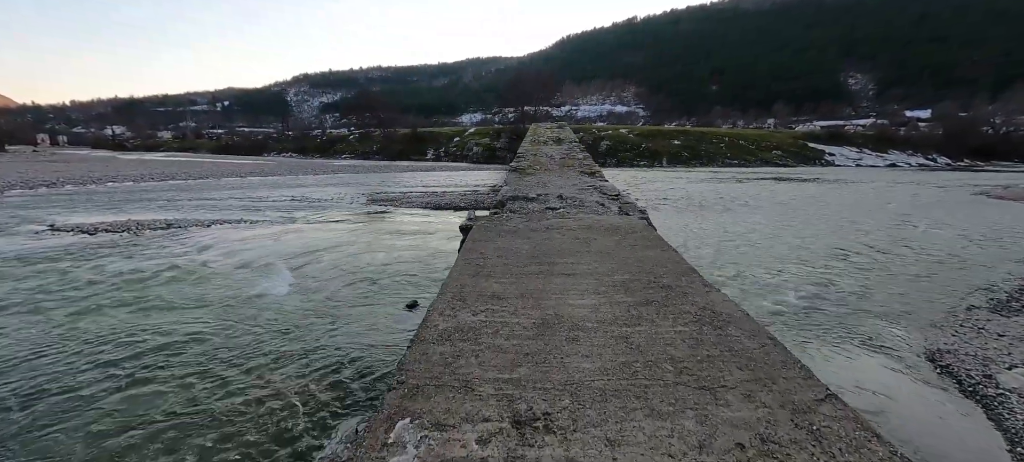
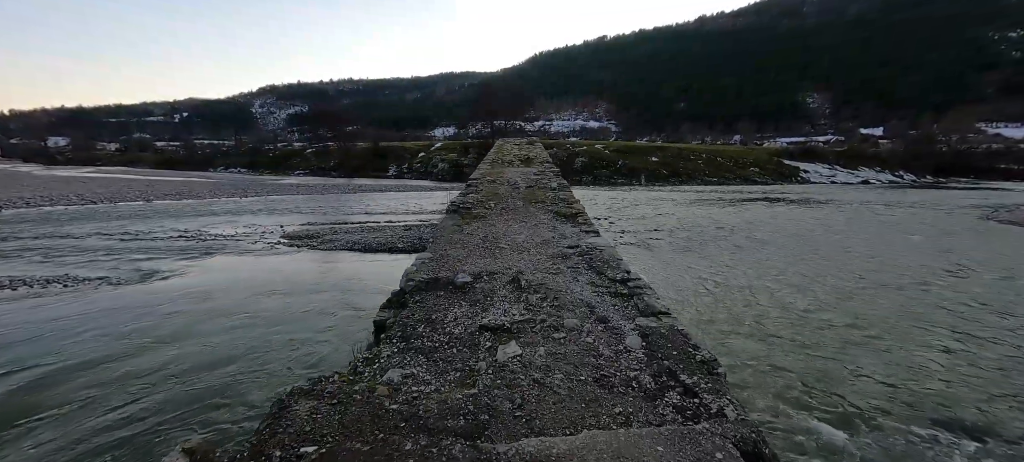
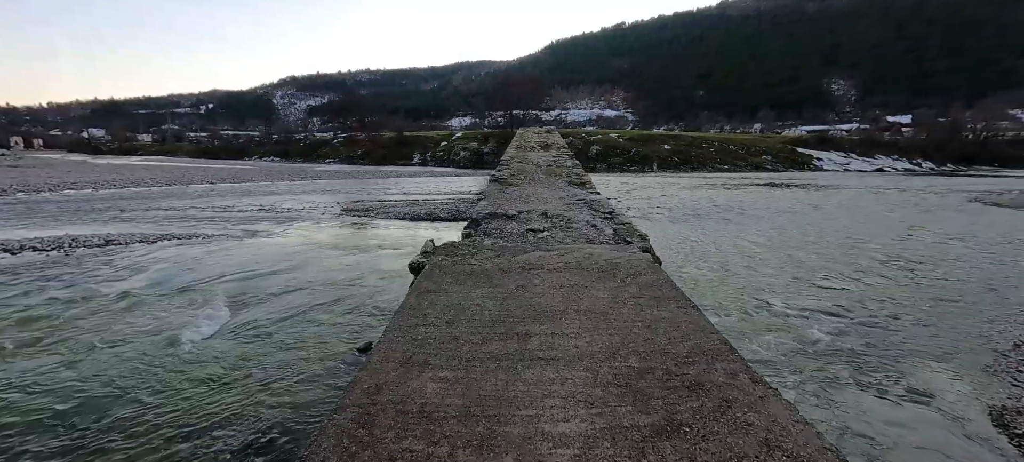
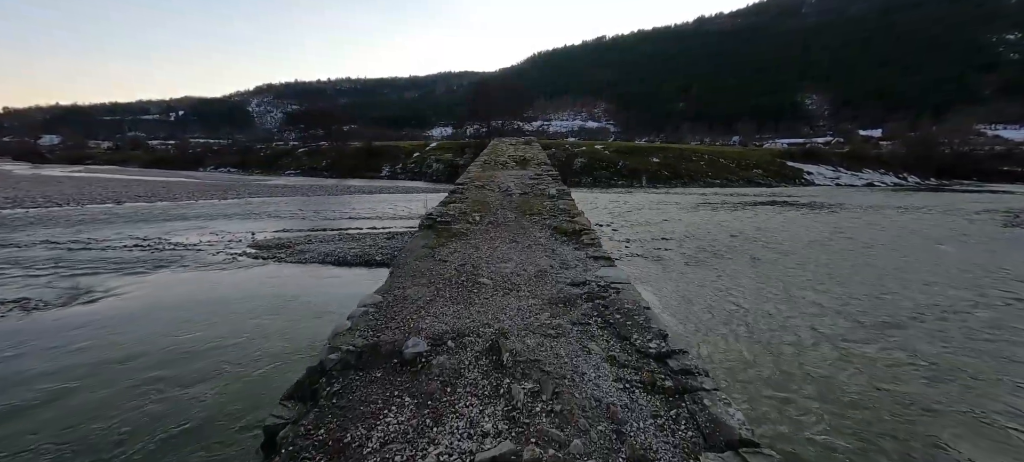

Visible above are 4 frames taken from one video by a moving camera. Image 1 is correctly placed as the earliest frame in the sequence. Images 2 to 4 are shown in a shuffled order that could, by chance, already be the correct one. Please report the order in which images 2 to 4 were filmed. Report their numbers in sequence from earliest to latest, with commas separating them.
3, 2, 4
